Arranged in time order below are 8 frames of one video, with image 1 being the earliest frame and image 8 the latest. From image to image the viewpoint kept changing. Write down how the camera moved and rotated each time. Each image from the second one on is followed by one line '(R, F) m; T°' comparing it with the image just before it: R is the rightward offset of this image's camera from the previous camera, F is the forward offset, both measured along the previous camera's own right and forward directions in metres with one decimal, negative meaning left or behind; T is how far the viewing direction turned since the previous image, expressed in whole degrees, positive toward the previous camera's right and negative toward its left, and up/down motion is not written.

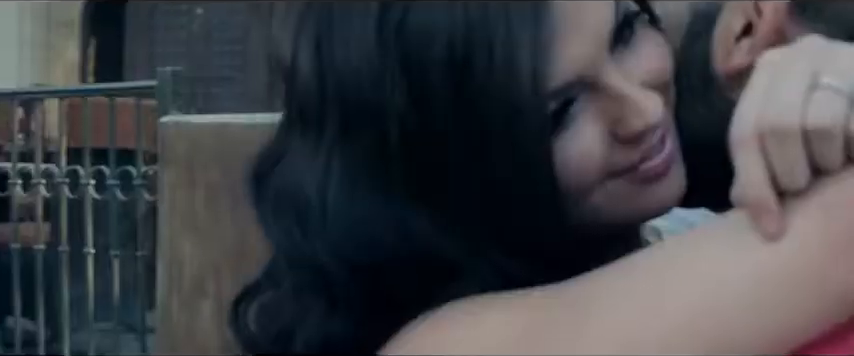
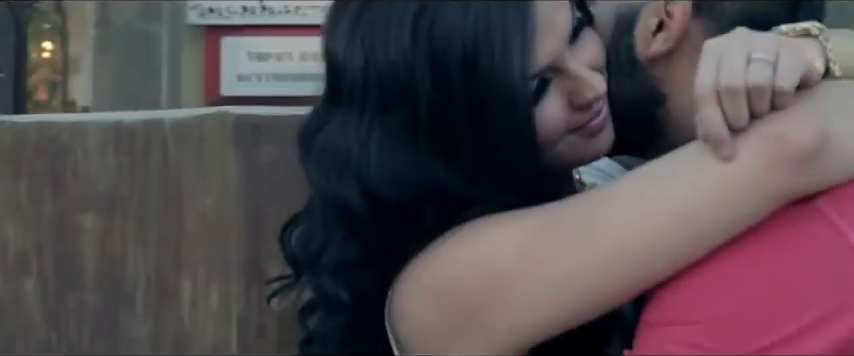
(+0.1, -0.3) m; -5°
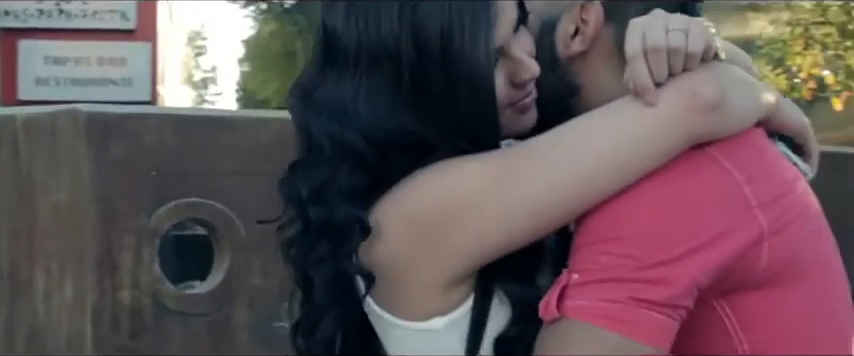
(-0.1, -0.2) m; +8°
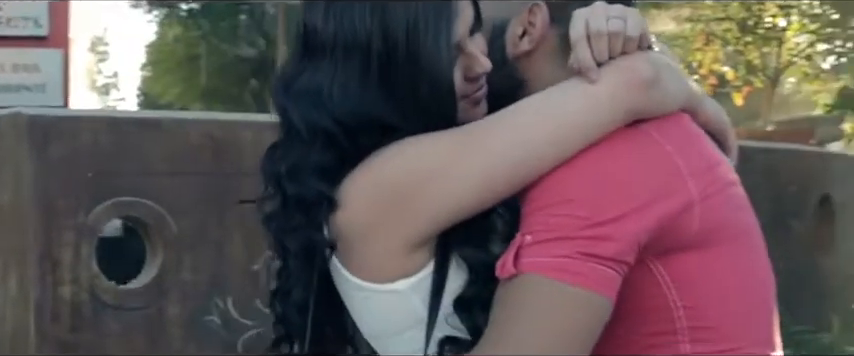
(-0.1, -0.2) m; +3°
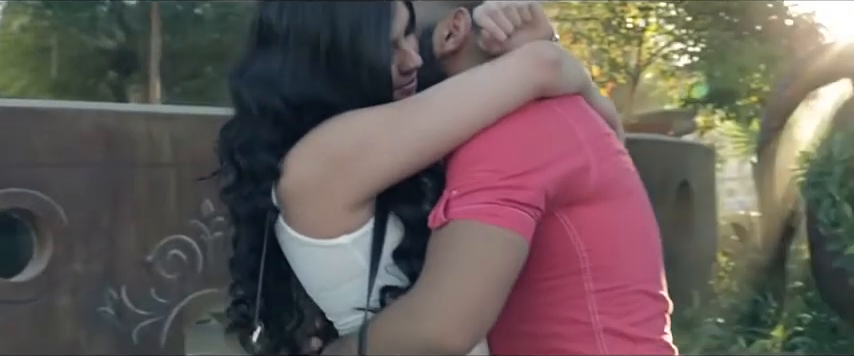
(-0.1, -0.2) m; +5°
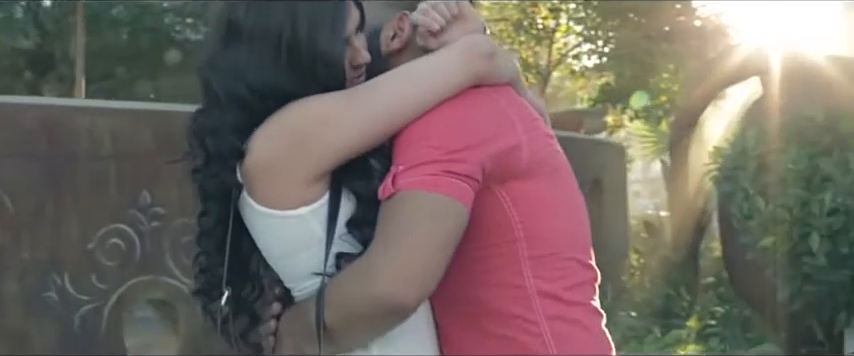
(0.0, -0.2) m; +3°
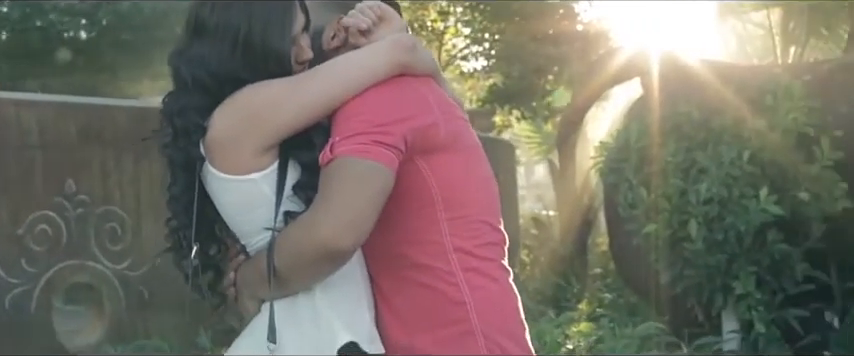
(-0.1, -0.3) m; +4°
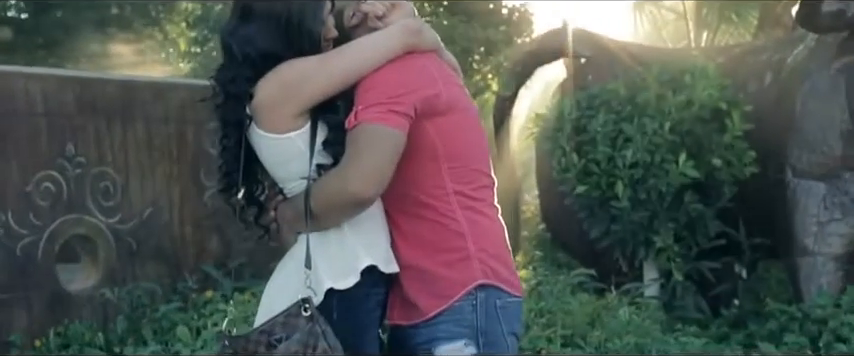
(-0.2, -0.6) m; +3°
